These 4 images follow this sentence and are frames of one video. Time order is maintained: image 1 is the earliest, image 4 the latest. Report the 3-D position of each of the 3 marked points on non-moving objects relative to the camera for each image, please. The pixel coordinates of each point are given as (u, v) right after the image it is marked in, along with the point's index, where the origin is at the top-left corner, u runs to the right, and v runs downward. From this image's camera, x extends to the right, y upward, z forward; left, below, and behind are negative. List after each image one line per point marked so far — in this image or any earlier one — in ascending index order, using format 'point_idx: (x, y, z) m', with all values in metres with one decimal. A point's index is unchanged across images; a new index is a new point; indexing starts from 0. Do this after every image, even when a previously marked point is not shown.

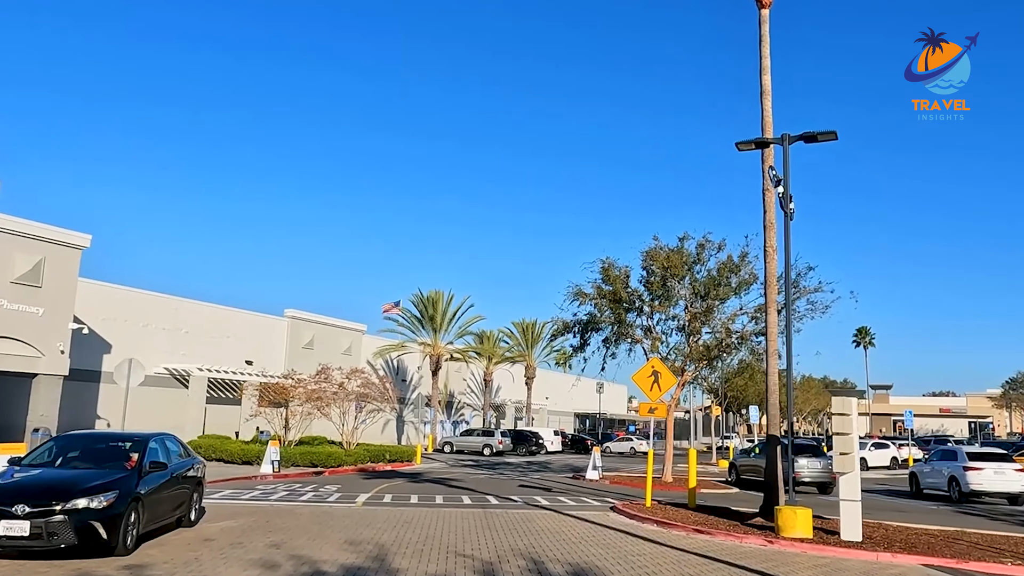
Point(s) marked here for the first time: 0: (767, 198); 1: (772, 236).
0: (+5.0, +1.8, +16.6) m
1: (+5.1, +1.0, +16.5) m
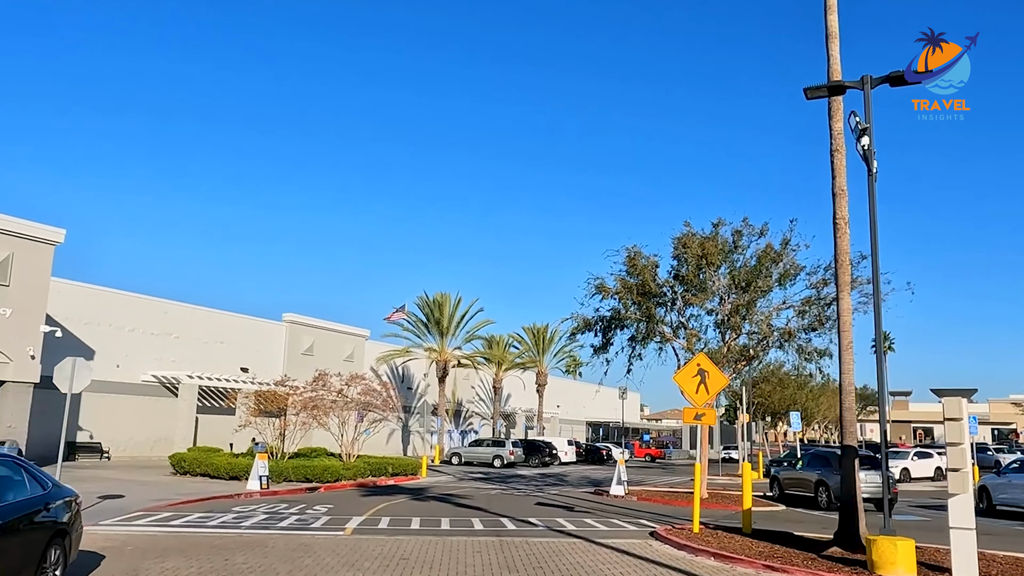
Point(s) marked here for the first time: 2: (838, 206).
0: (+5.3, +2.1, +13.9) m
1: (+5.4, +1.4, +13.8) m
2: (+5.3, +1.3, +13.7) m
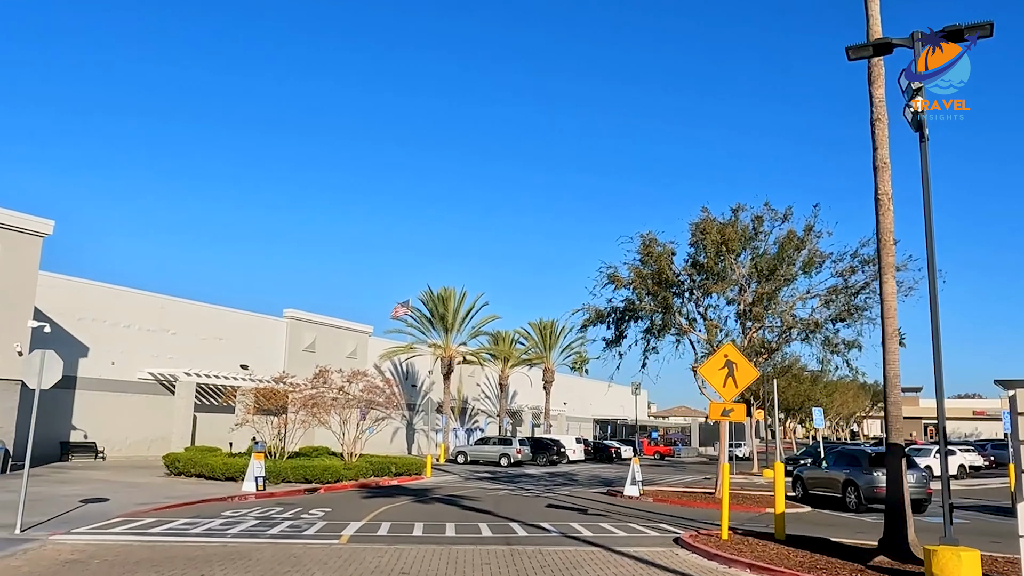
0: (+5.5, +2.4, +12.6) m
1: (+5.5, +1.6, +12.5) m
2: (+5.4, +1.6, +12.5) m
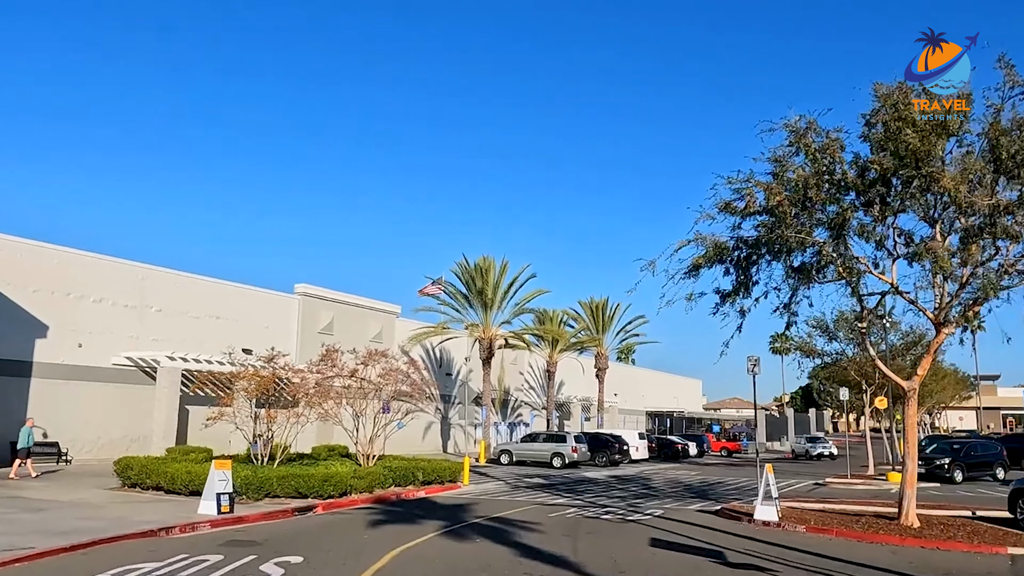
0: (+6.3, +3.7, +5.1) m
1: (+6.4, +2.9, +5.0) m
2: (+6.3, +2.9, +5.0) m
